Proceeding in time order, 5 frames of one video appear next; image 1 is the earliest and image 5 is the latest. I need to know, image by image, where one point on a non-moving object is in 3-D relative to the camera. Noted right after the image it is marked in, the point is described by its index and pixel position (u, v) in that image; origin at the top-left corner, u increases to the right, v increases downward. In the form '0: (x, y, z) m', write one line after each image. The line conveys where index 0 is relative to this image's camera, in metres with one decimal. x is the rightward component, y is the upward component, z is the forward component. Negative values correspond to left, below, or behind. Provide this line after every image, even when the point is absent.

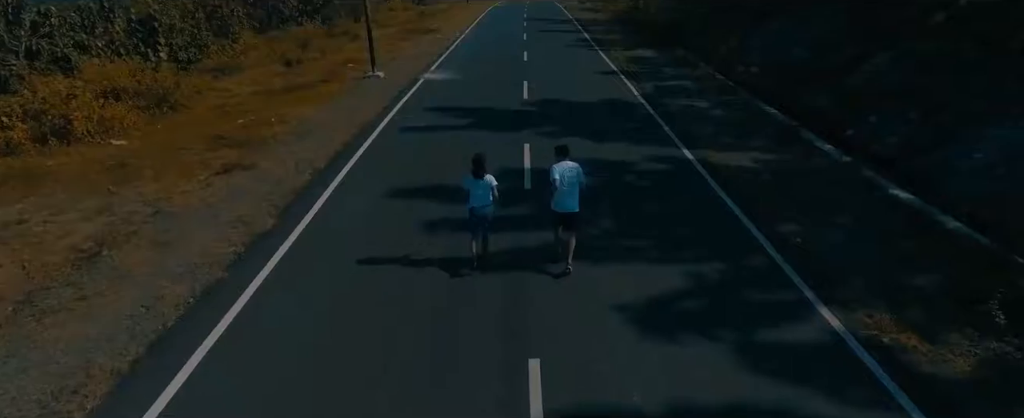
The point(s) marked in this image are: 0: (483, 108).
0: (-0.8, +2.9, +17.7) m
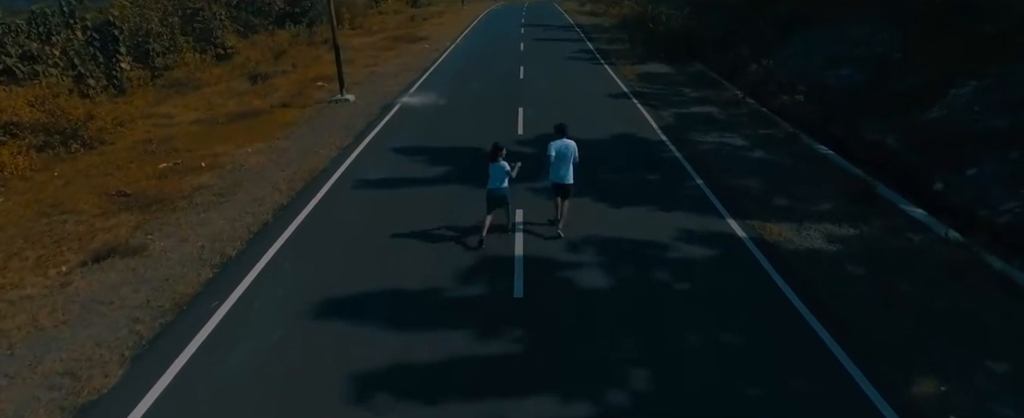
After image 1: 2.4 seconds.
0: (-1.0, +1.4, +14.3) m
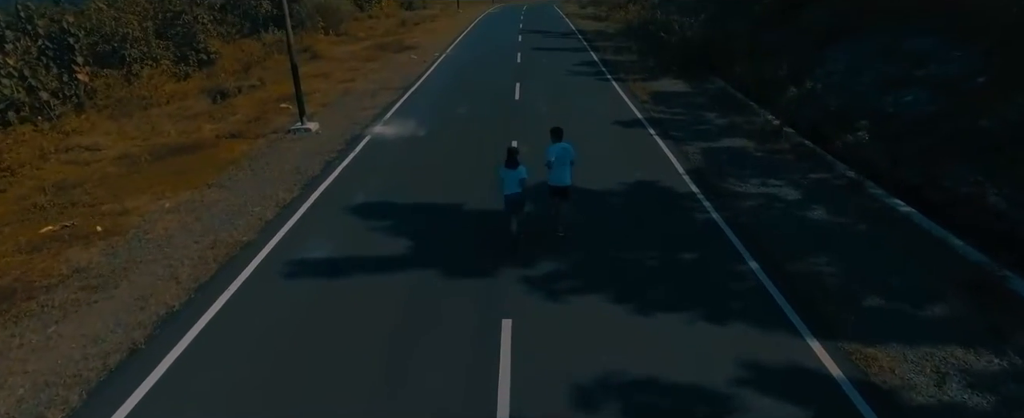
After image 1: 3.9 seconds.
0: (-1.2, 0.0, +11.1) m
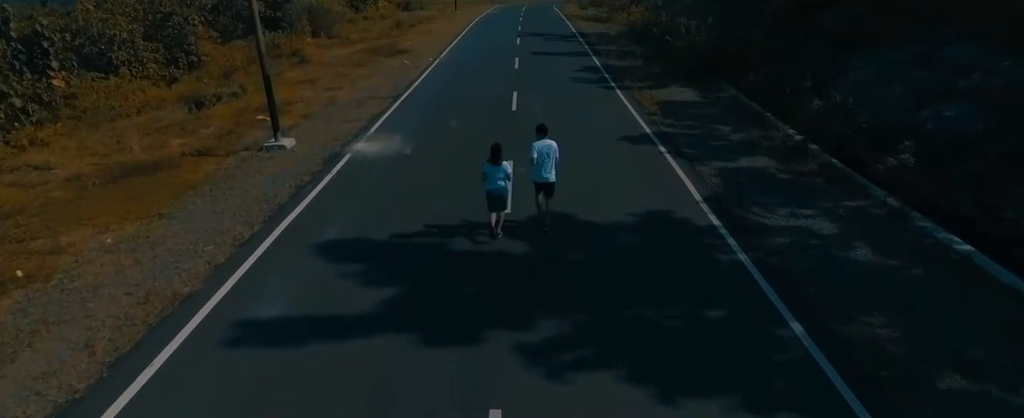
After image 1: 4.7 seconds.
0: (-1.3, -0.6, +9.5) m
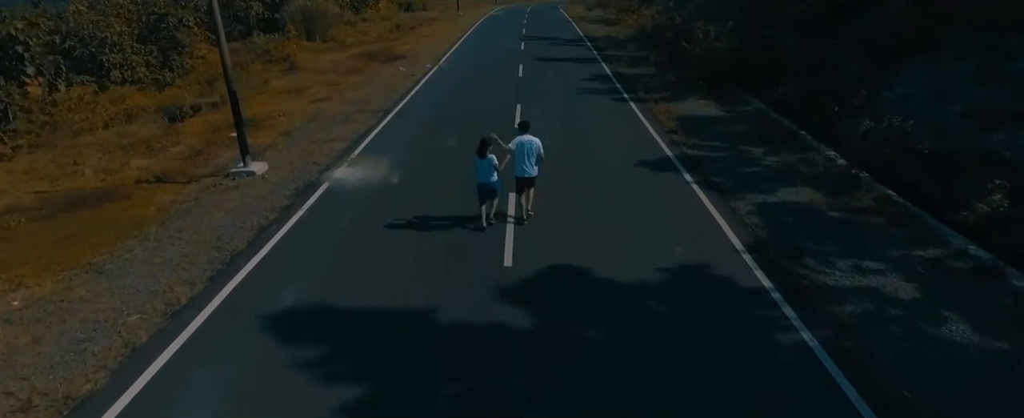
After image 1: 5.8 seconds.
0: (-1.3, -1.3, +7.6) m
